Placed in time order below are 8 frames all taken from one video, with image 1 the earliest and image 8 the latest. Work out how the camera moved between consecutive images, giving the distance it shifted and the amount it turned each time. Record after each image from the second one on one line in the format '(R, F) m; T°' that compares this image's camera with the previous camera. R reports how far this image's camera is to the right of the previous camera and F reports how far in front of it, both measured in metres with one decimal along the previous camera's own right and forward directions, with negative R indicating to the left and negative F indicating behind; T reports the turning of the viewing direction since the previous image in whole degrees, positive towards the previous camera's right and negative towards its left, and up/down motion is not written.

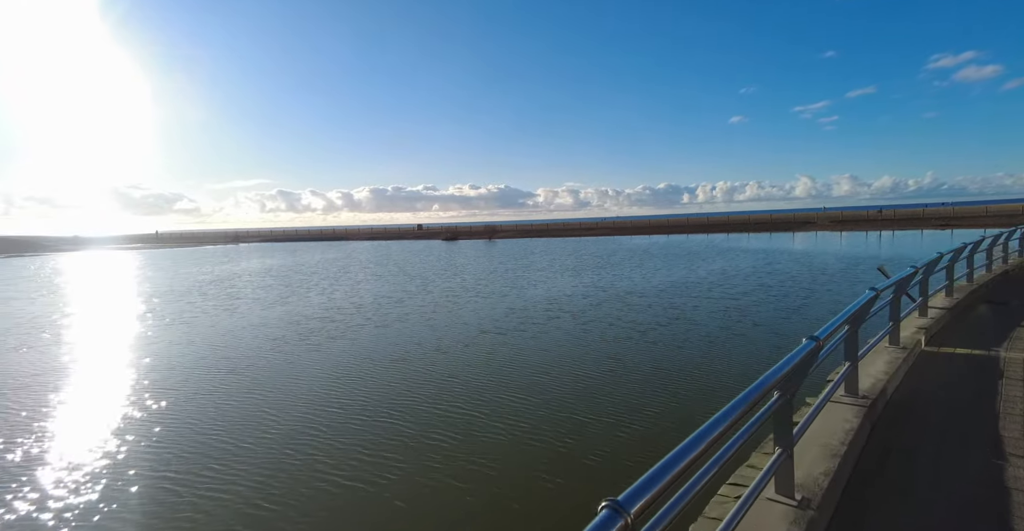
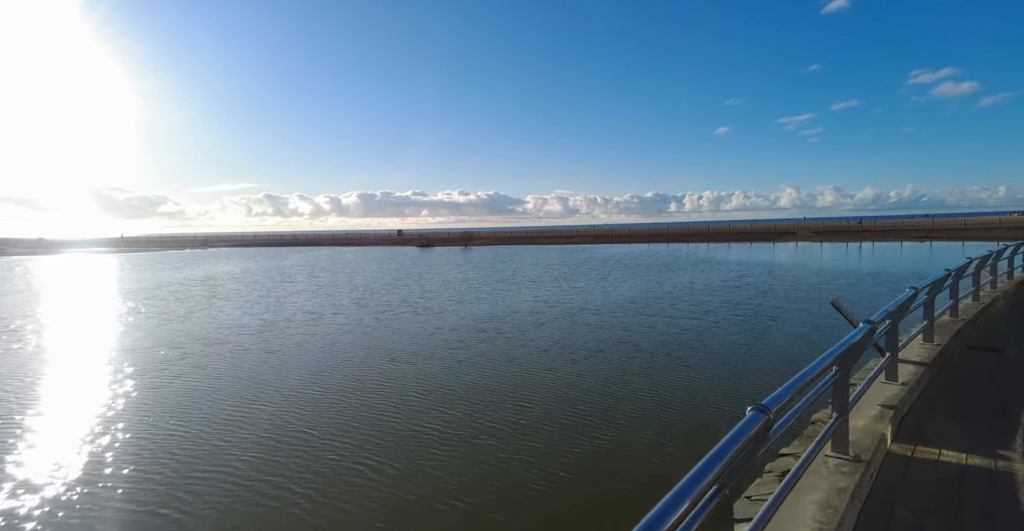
(+1.1, +1.4) m; +1°
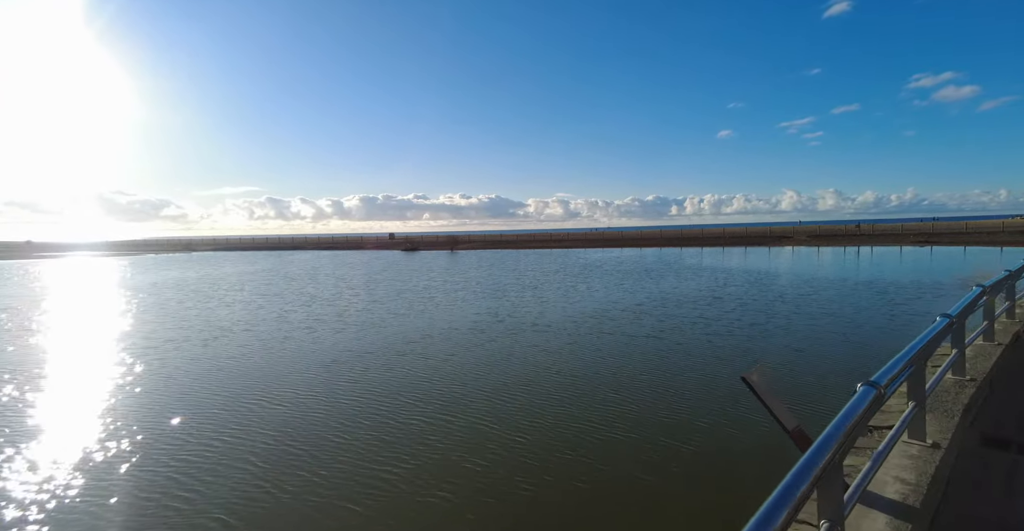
(+1.3, +1.4) m; 0°
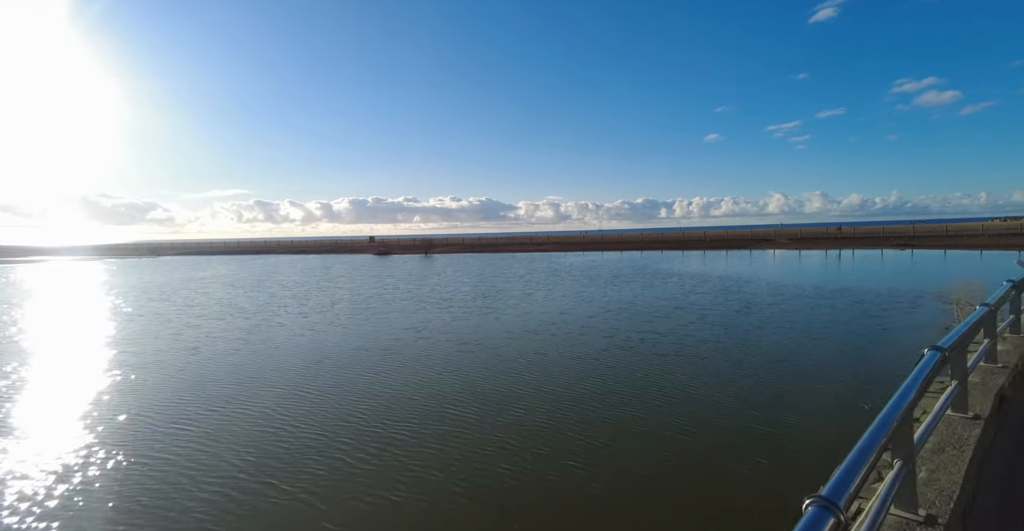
(+1.2, +1.1) m; +1°
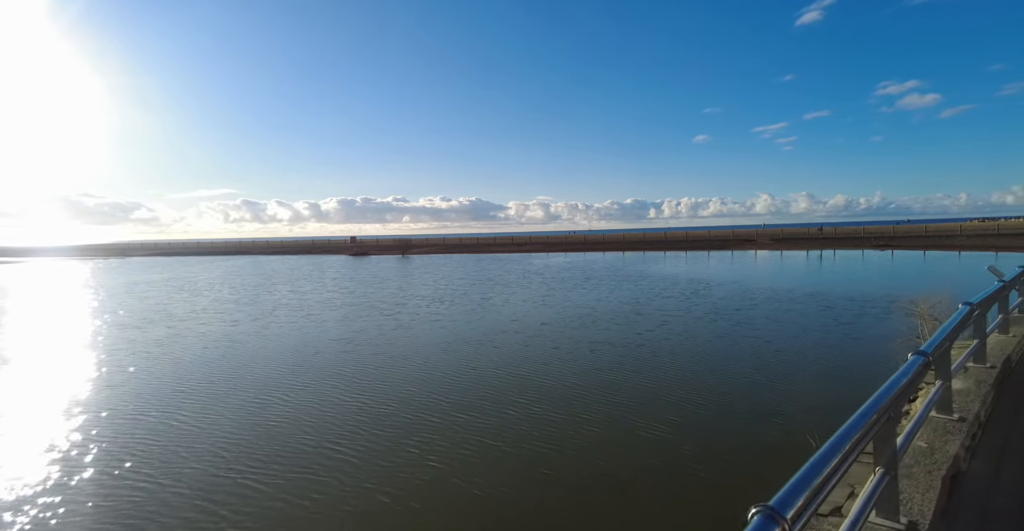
(+0.9, +0.8) m; +1°
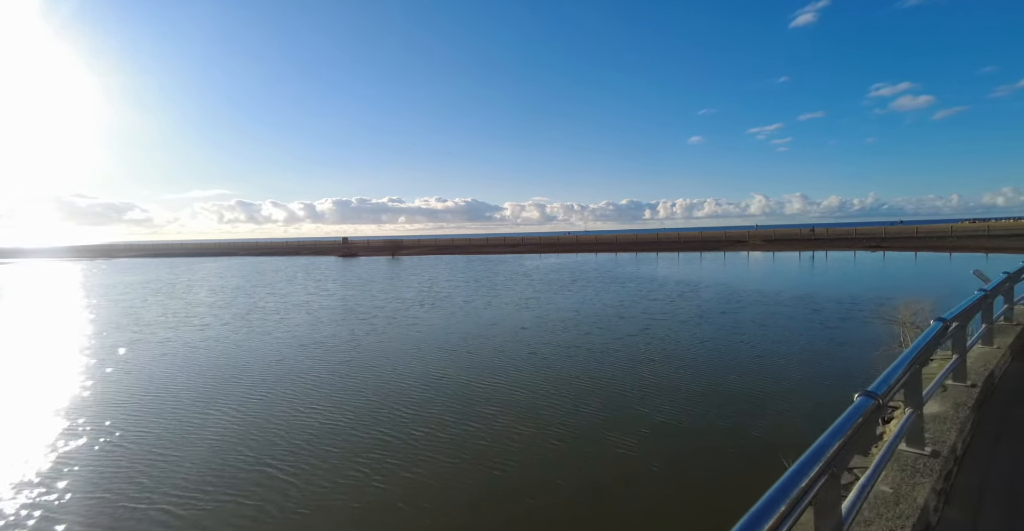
(-1.7, -3.9) m; 0°
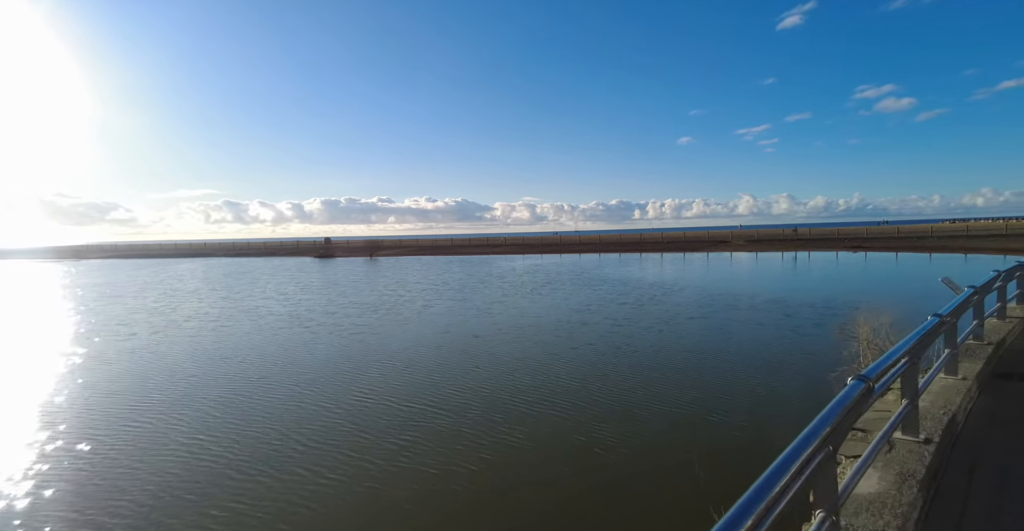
(+1.6, +1.5) m; +1°
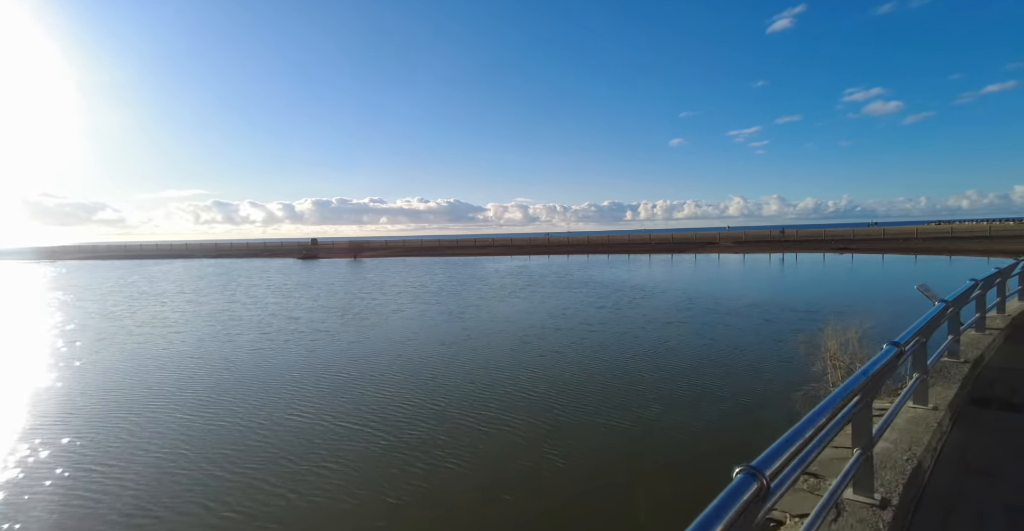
(-1.3, -3.1) m; +1°
